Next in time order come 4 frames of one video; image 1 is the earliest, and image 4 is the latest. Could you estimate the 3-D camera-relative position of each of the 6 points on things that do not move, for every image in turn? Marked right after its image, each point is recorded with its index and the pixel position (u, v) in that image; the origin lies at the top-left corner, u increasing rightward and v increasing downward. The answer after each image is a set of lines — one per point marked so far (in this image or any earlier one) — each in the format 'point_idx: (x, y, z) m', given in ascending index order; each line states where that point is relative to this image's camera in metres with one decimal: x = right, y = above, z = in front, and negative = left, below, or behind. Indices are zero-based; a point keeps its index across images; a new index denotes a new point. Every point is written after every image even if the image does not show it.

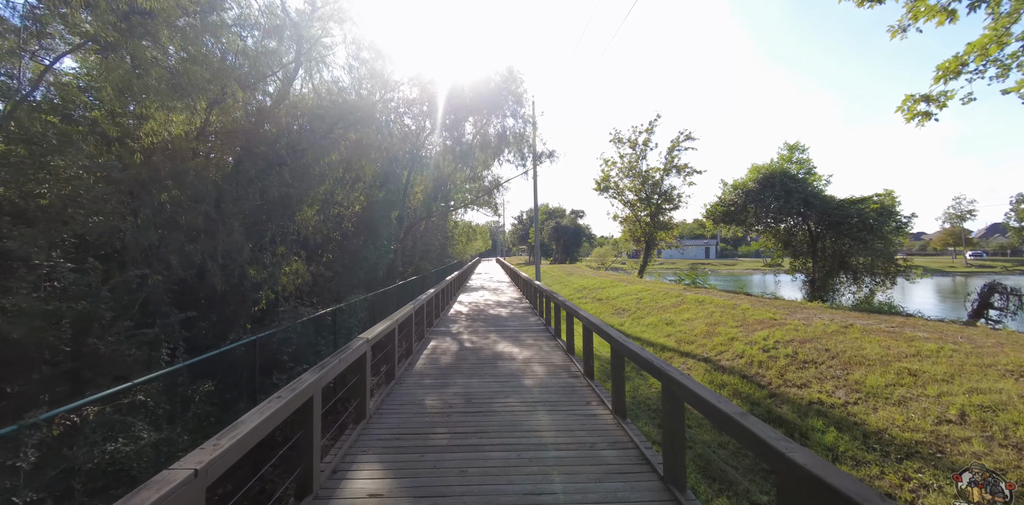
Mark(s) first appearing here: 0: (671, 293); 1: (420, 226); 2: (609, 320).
0: (+4.3, -1.1, +10.3) m
1: (-4.2, +1.2, +17.7) m
2: (+2.5, -1.8, +9.8) m
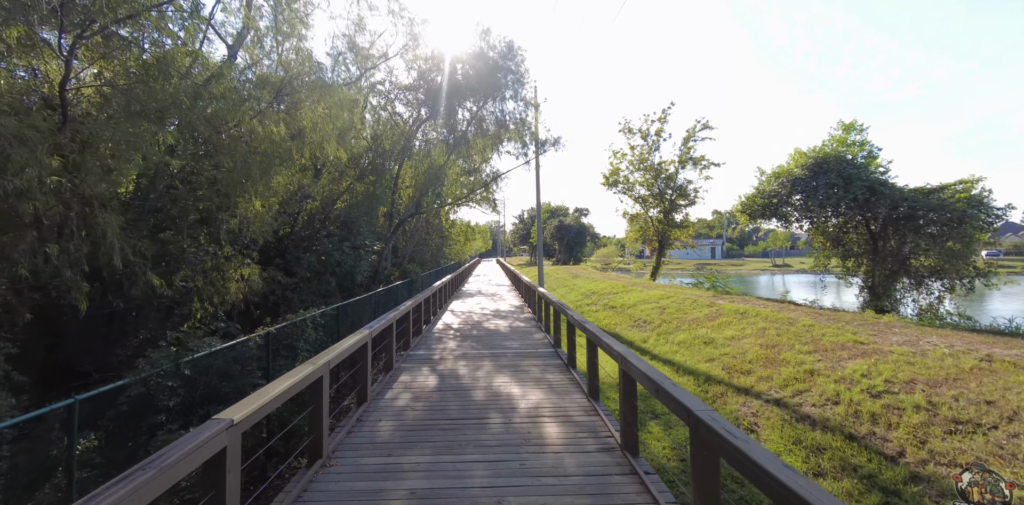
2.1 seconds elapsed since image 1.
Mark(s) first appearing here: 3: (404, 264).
0: (+4.3, -1.1, +8.8) m
1: (-4.1, +1.1, +16.1) m
2: (+2.5, -1.8, +8.2) m
3: (-4.6, -0.5, +16.6) m
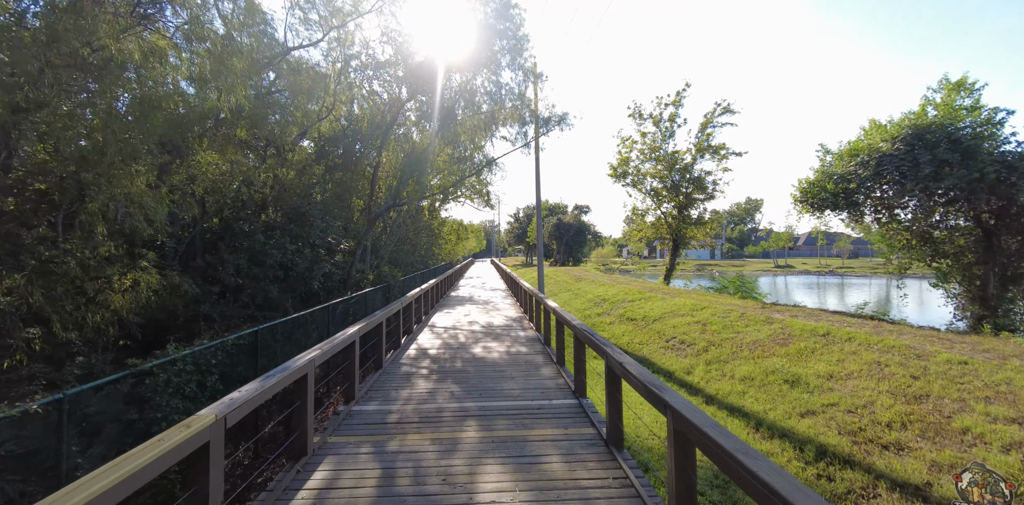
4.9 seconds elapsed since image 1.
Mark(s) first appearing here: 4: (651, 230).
0: (+4.2, -1.1, +6.8) m
1: (-4.3, +1.2, +14.1) m
2: (+2.4, -1.8, +6.2) m
3: (-4.8, -0.5, +14.5) m
4: (+6.1, +0.9, +16.9) m
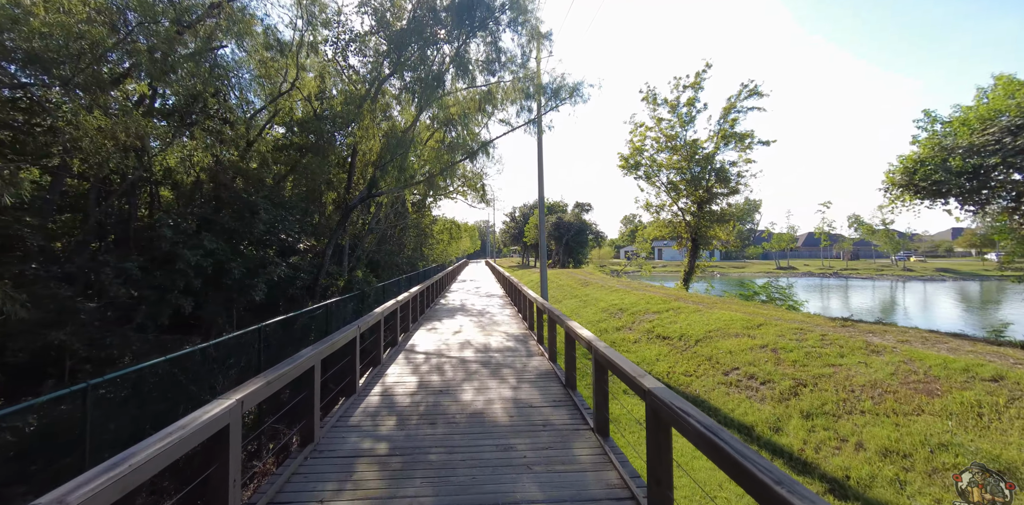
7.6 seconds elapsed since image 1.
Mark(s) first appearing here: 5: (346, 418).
0: (+4.3, -1.1, +5.0) m
1: (-4.3, +1.1, +12.1) m
2: (+2.5, -1.8, +4.4) m
3: (-4.8, -0.6, +12.6) m
4: (+6.0, +0.9, +15.1) m
5: (-1.6, -1.5, +3.6) m
